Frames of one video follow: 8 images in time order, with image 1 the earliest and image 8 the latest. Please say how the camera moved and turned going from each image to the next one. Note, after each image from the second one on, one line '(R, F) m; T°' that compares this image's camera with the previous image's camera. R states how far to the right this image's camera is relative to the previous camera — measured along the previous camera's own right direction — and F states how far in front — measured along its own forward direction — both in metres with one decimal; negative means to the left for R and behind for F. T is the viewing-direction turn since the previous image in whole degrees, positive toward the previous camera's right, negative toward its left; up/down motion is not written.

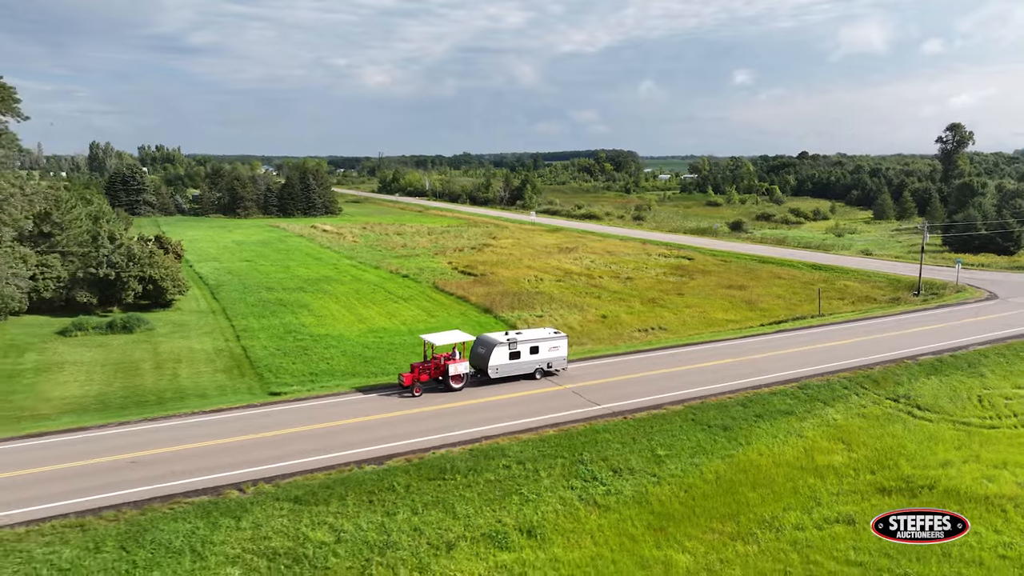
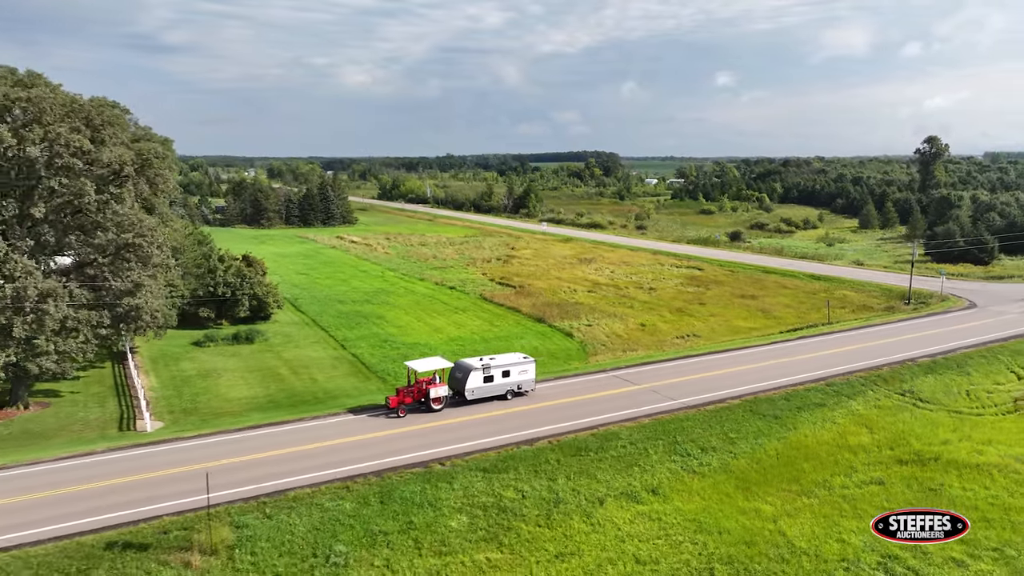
(-4.2, -5.4) m; +2°
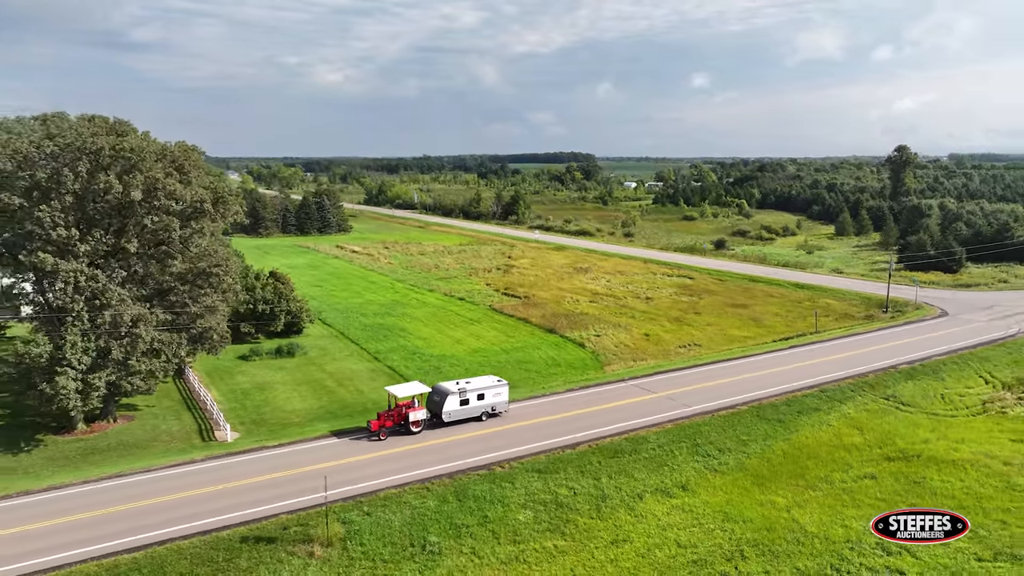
(-2.4, -3.2) m; +2°
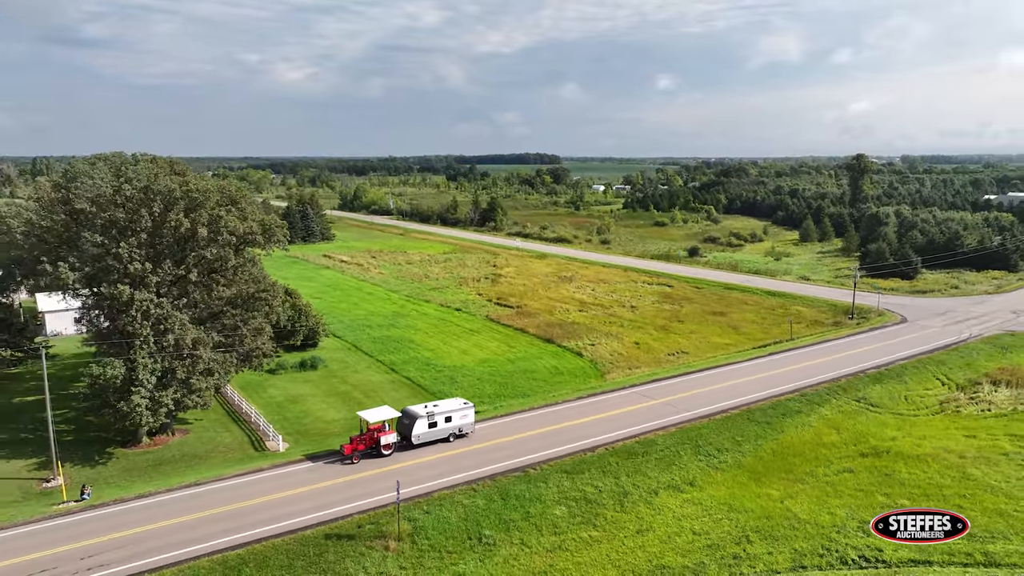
(-2.4, -3.2) m; +3°
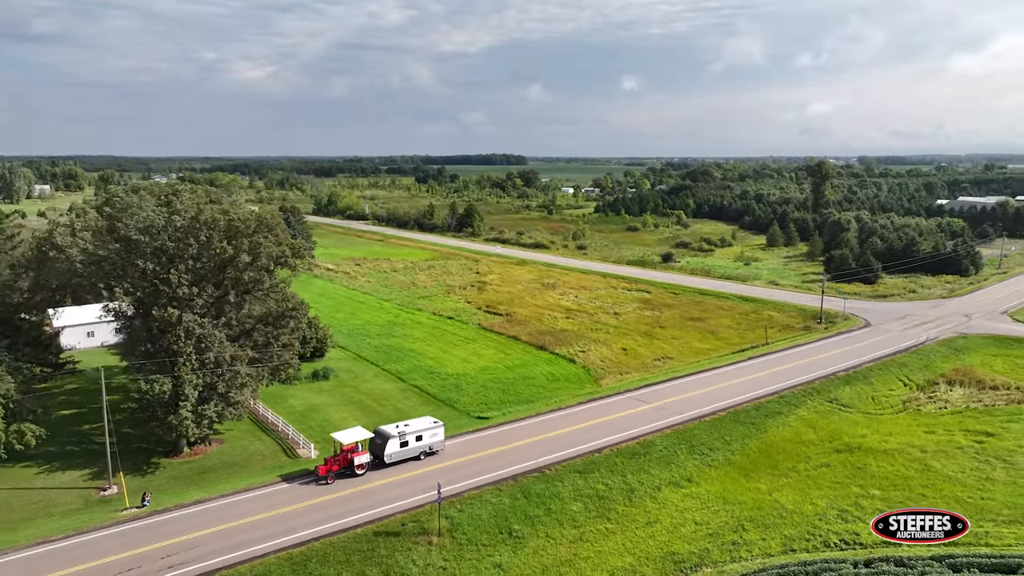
(-2.1, -2.8) m; +3°
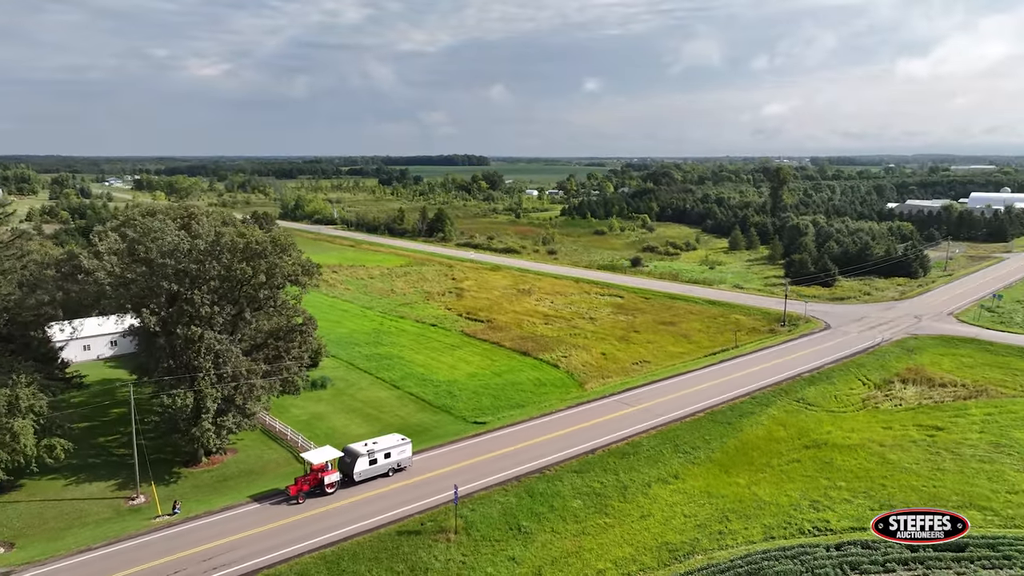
(-1.8, -2.3) m; +3°
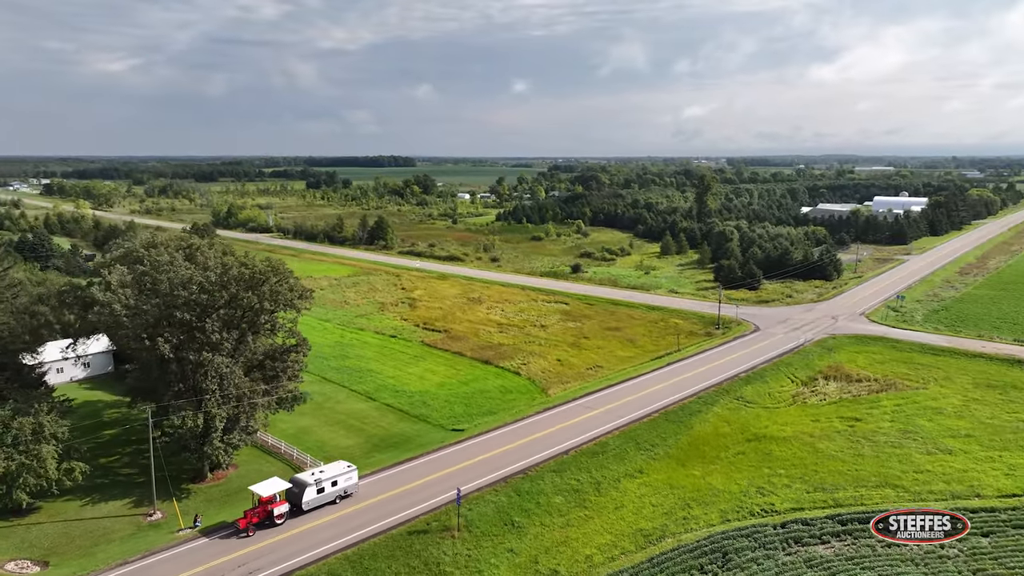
(-2.8, -3.5) m; +6°
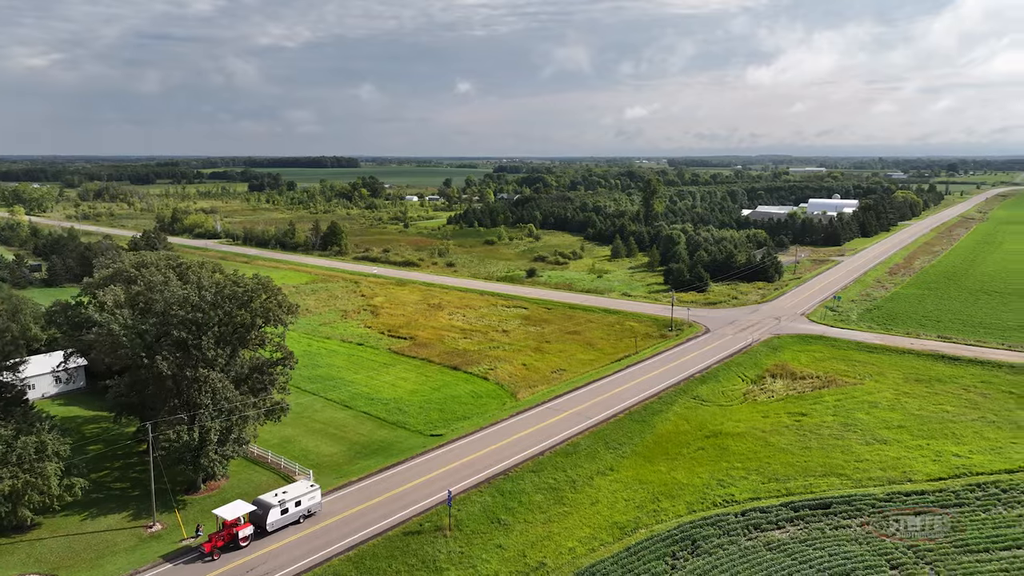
(-1.8, -2.3) m; +4°
